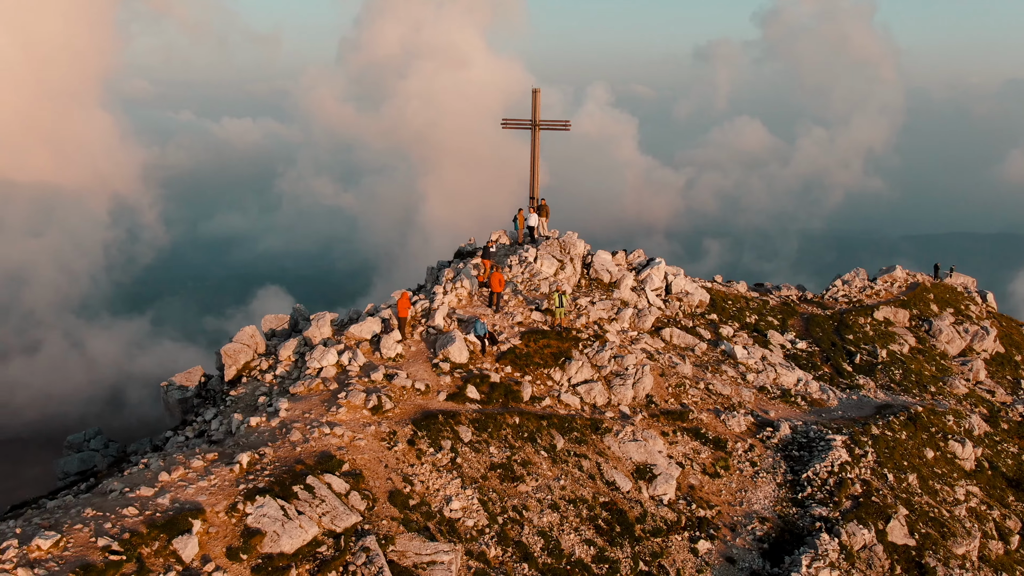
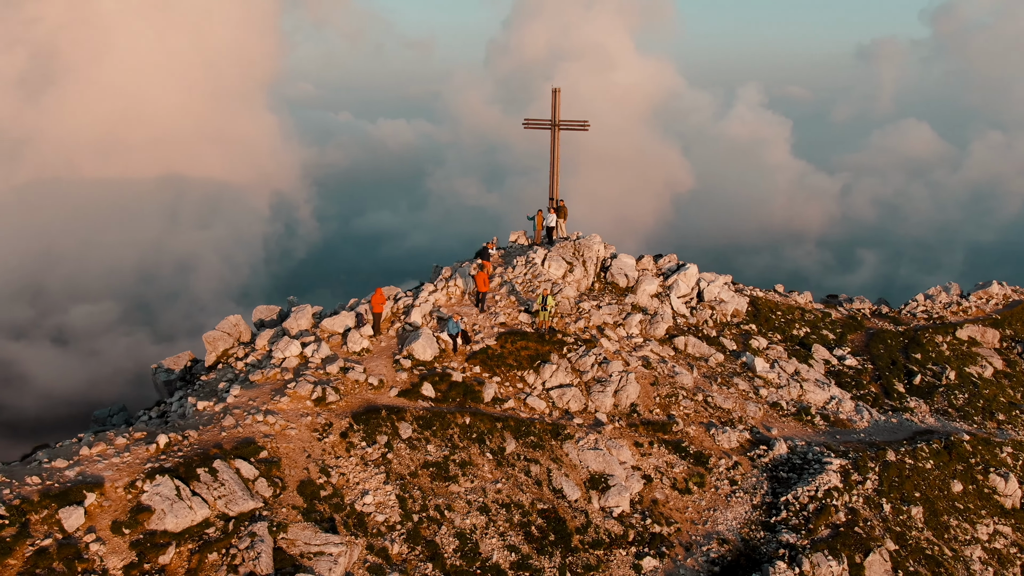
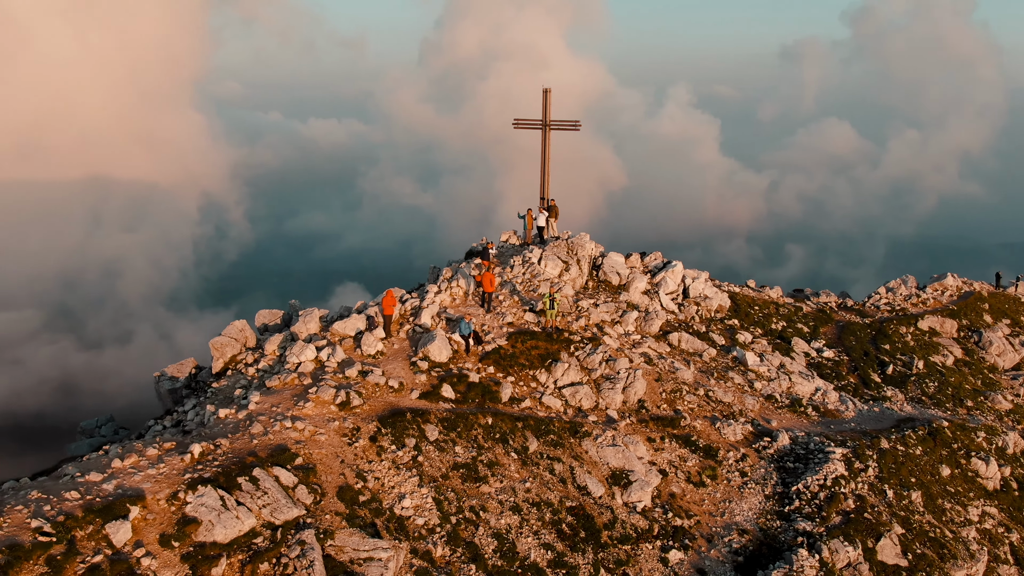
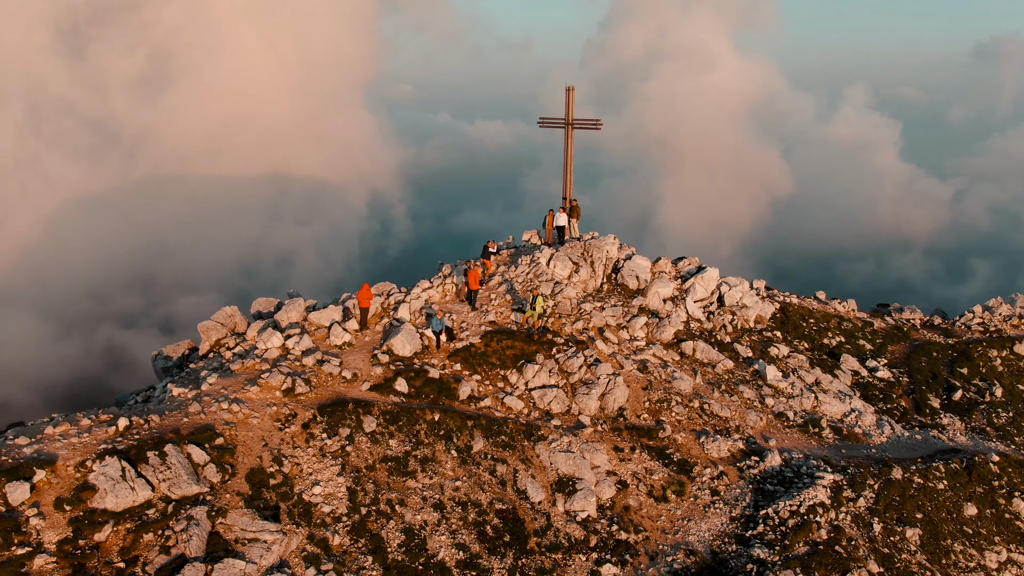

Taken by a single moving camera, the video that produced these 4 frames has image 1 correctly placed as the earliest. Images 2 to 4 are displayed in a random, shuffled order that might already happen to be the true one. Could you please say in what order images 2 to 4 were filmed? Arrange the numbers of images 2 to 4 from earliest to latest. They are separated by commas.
3, 2, 4
